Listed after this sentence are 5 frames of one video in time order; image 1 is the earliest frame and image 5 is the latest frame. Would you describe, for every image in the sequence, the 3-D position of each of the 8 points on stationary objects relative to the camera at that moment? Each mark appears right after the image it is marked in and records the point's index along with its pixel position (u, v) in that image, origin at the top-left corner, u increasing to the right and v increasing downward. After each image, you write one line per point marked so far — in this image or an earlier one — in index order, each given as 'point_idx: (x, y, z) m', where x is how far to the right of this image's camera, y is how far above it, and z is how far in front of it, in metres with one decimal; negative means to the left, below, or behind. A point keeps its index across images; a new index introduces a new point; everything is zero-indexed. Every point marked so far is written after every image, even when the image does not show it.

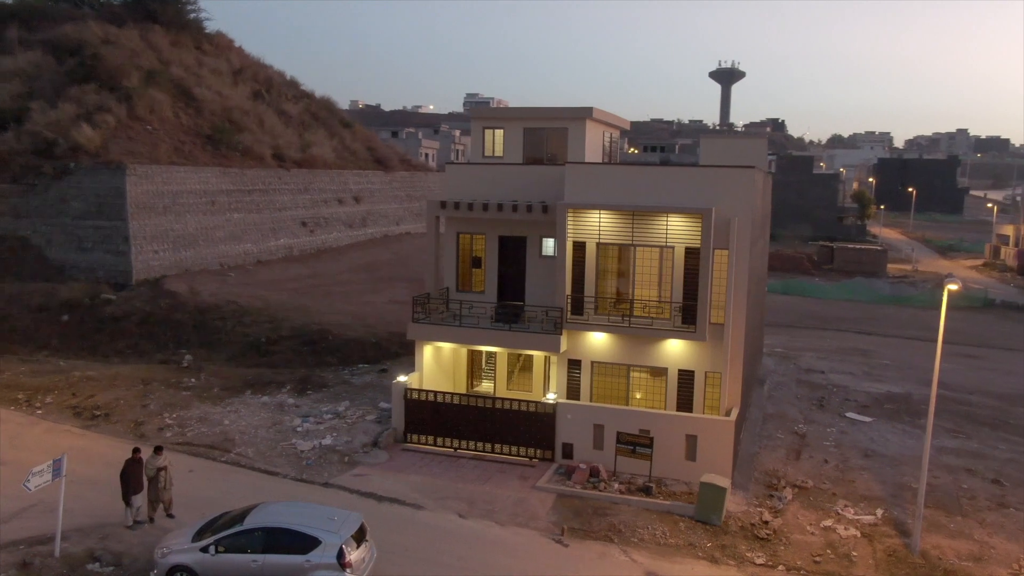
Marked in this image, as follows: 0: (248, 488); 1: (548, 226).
0: (-4.7, -3.5, +15.1) m
1: (+0.9, +1.4, +19.0) m
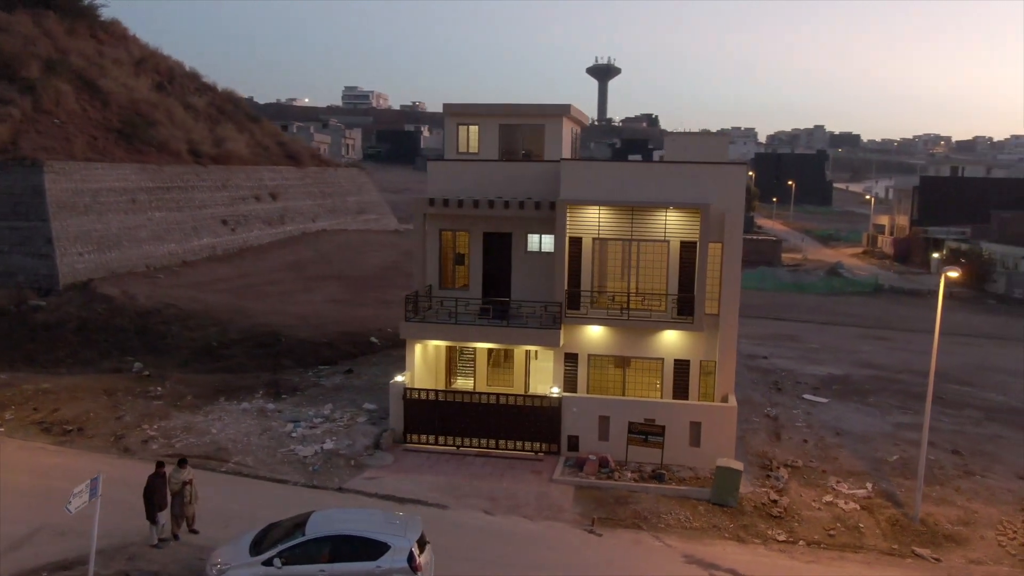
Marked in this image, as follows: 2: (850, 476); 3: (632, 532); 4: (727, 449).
0: (-4.3, -3.6, +14.6) m
1: (+0.6, +1.5, +19.2) m
2: (+6.8, -3.8, +17.0) m
3: (+2.0, -4.1, +14.2) m
4: (+4.1, -3.1, +16.4) m
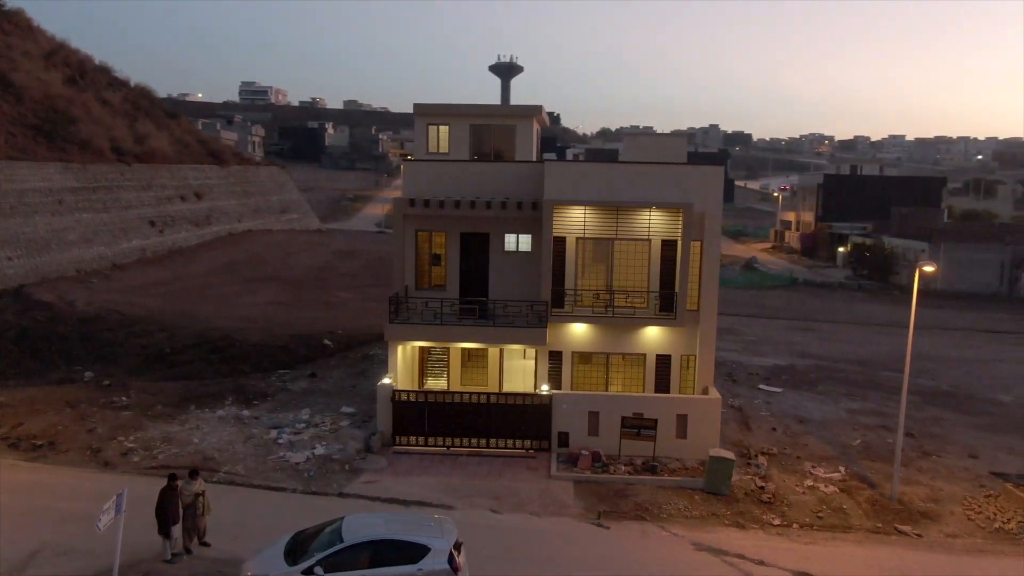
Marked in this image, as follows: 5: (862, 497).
0: (-4.1, -3.6, +14.2) m
1: (+0.1, +1.5, +19.4) m
2: (+6.6, -3.6, +17.9) m
3: (+2.2, -4.0, +14.6) m
4: (+4.0, -3.0, +17.1) m
5: (+6.6, -4.0, +16.2) m
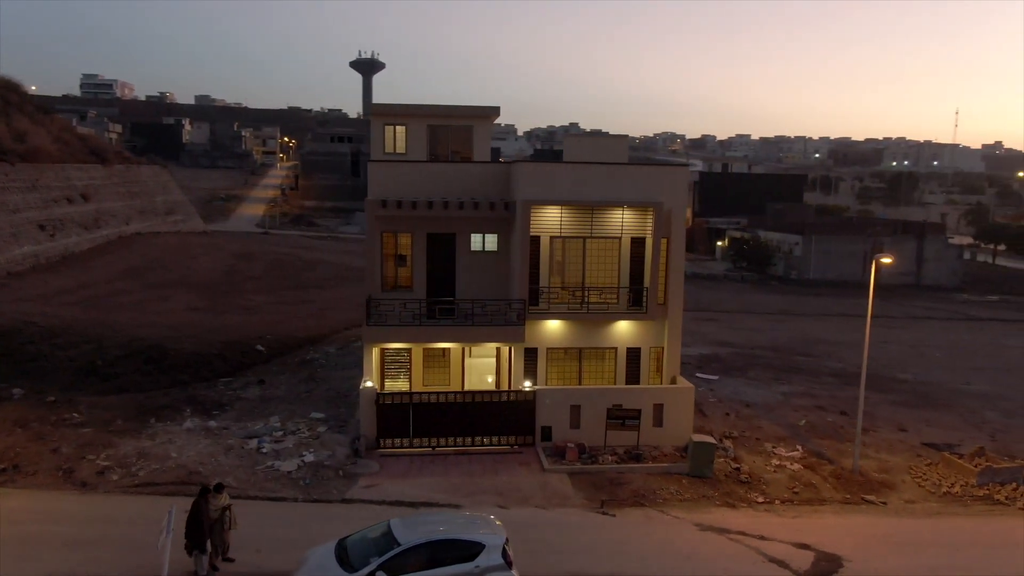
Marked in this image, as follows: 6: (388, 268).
0: (-3.9, -3.7, +13.9) m
1: (-0.7, +1.5, +19.6) m
2: (+6.1, -3.5, +19.3) m
3: (+2.3, -4.0, +15.2) m
4: (+3.7, -2.9, +18.0) m
5: (+6.4, -3.8, +17.6) m
6: (-2.8, +0.5, +19.7) m
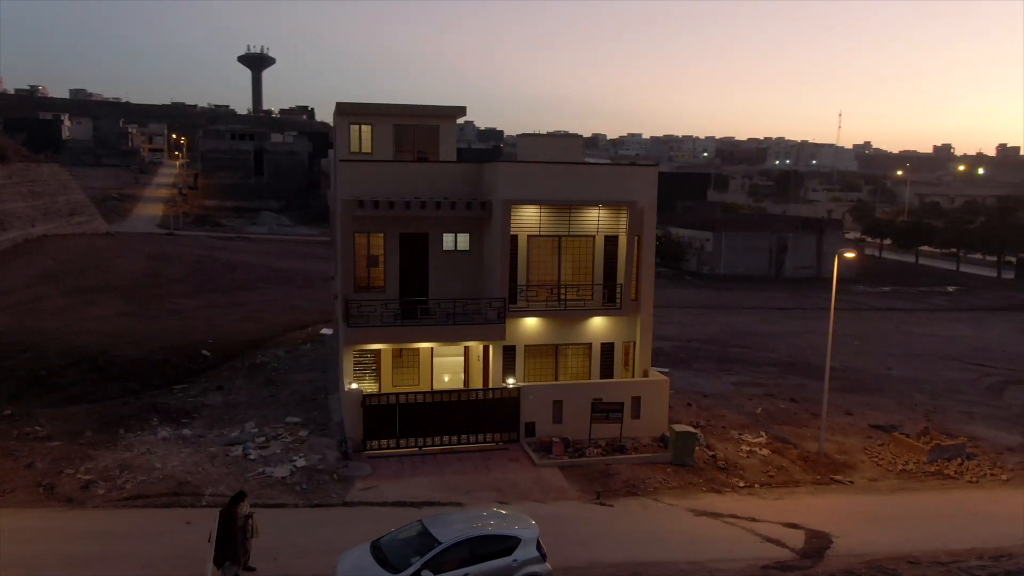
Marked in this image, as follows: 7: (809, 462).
0: (-3.7, -3.8, +13.7) m
1: (-1.3, +1.5, +19.7) m
2: (+5.5, -3.3, +20.2) m
3: (+2.3, -3.9, +15.8) m
4: (+3.3, -2.8, +18.7) m
5: (+6.1, -3.7, +18.6) m
6: (-3.5, +0.4, +19.5) m
7: (+6.4, -3.7, +18.3) m
